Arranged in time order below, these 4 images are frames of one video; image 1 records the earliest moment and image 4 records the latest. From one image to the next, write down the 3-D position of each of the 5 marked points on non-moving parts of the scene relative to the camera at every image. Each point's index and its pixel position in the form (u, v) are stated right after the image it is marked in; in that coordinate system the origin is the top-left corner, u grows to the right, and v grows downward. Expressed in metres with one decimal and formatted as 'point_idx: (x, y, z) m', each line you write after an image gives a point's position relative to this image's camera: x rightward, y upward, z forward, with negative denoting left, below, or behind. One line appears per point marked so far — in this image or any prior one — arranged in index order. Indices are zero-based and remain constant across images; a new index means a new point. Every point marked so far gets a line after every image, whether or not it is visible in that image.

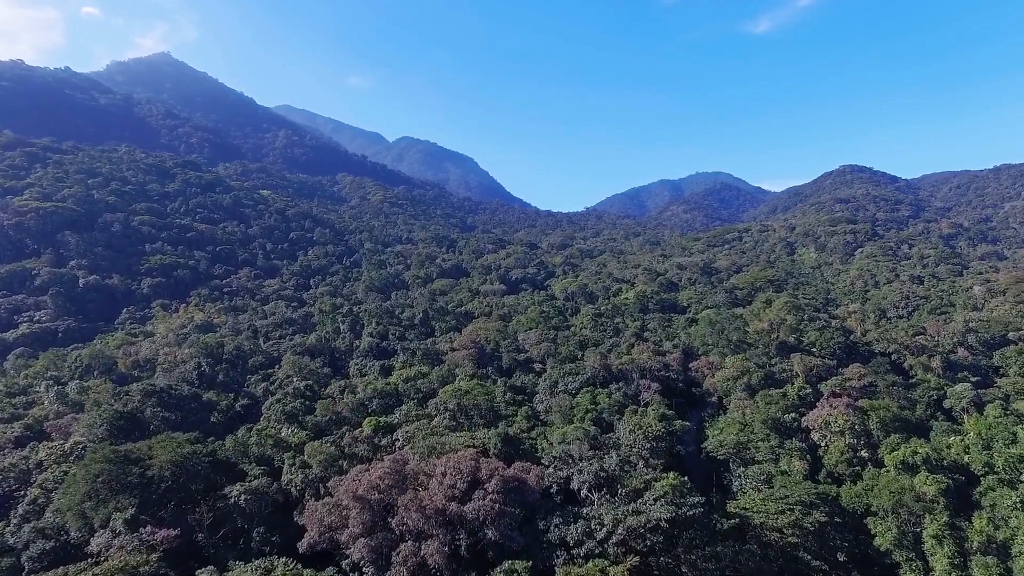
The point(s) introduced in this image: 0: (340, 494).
0: (-6.1, -7.3, +19.2) m
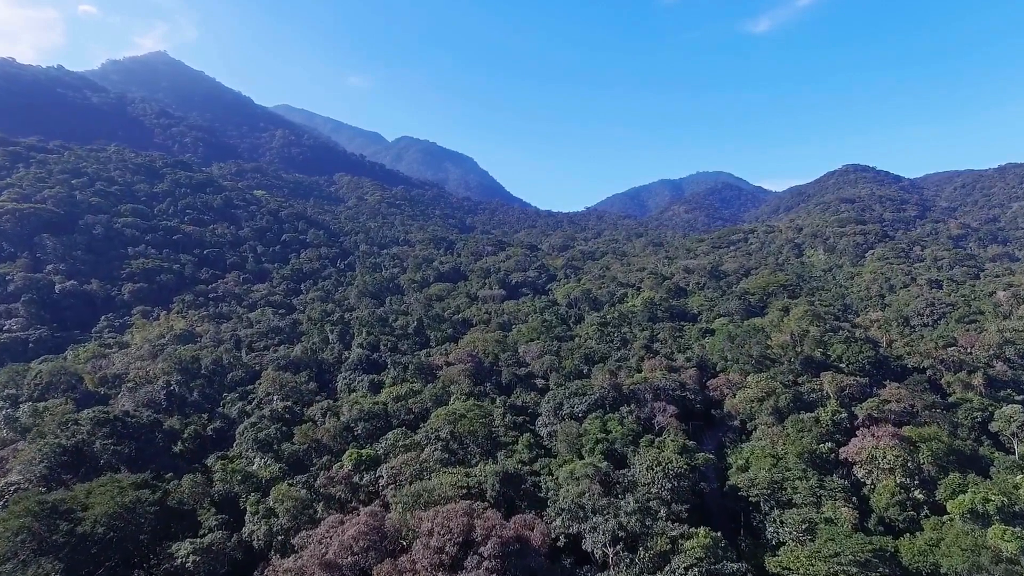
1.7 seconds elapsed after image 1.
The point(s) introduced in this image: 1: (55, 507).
0: (-6.1, -8.0, +16.1) m
1: (-14.7, -7.0, +17.4) m
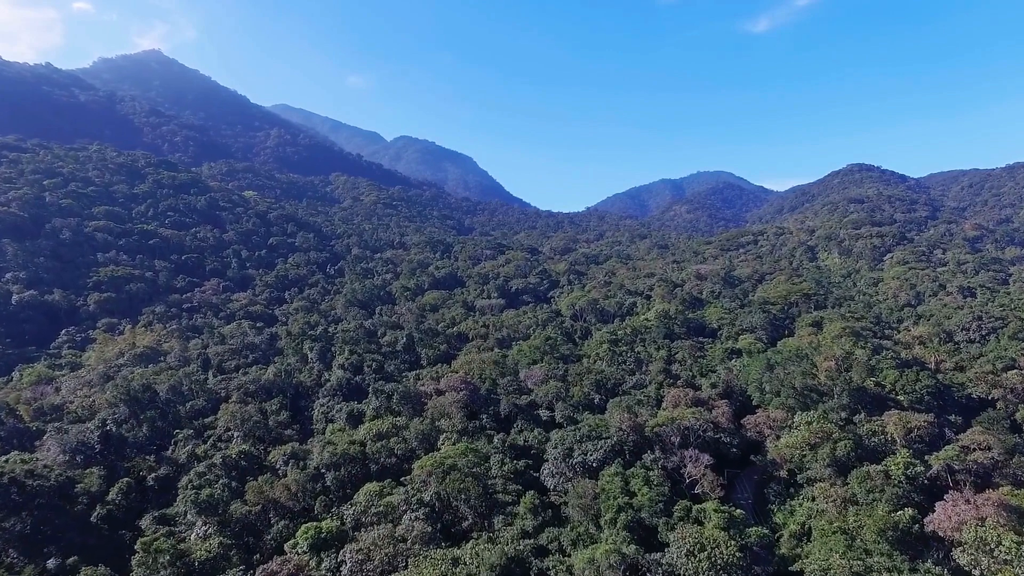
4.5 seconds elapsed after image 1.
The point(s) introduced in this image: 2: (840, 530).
0: (-6.1, -9.0, +11.1) m
1: (-14.6, -8.1, +12.4) m
2: (+11.5, -8.4, +18.9) m
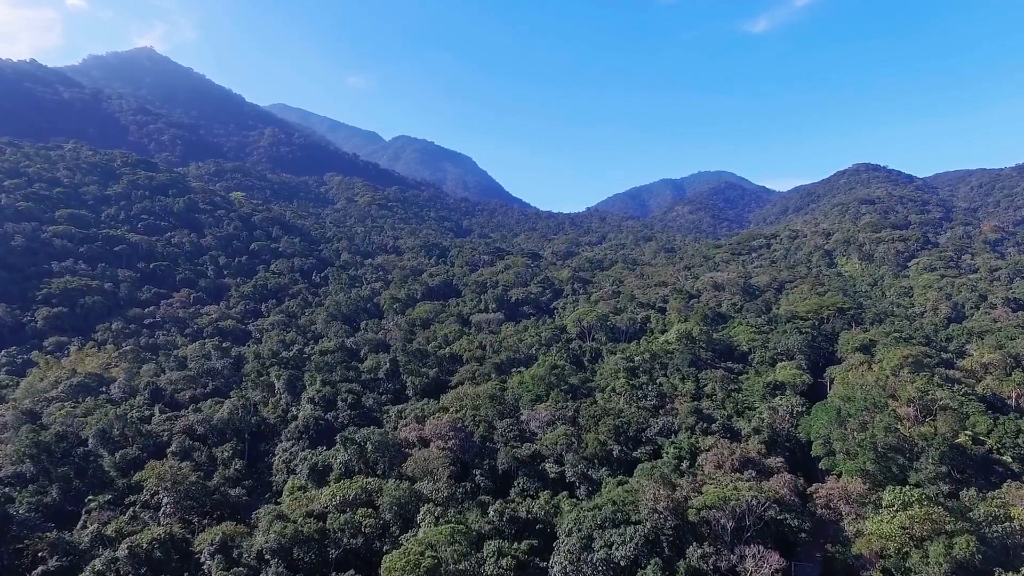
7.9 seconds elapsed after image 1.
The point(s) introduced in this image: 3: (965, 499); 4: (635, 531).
0: (-6.1, -10.3, +5.0) m
1: (-14.6, -9.4, +6.3) m
2: (+11.5, -9.7, +12.8) m
3: (+16.6, -7.6, +20.0) m
4: (+4.2, -8.3, +18.6) m
